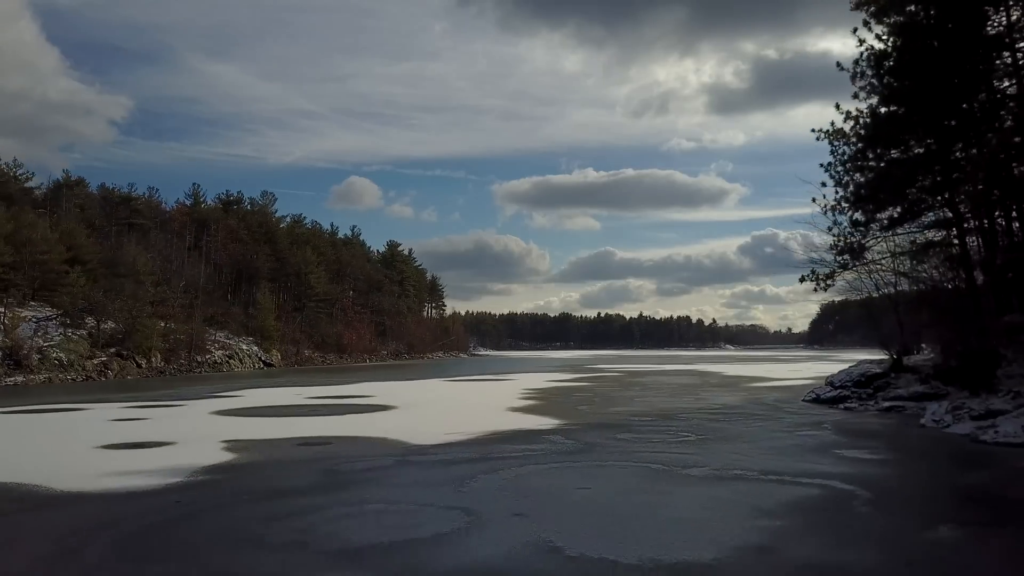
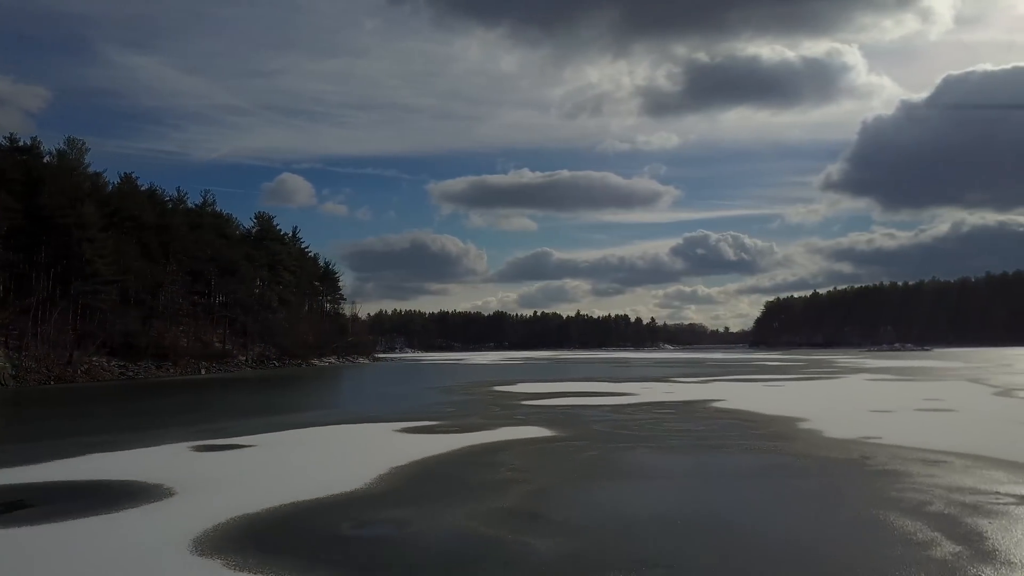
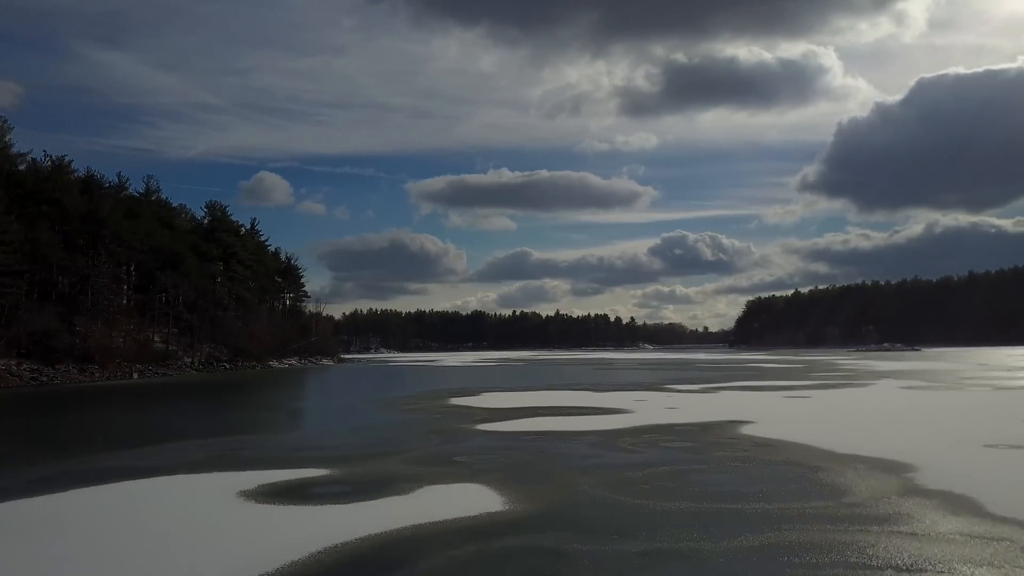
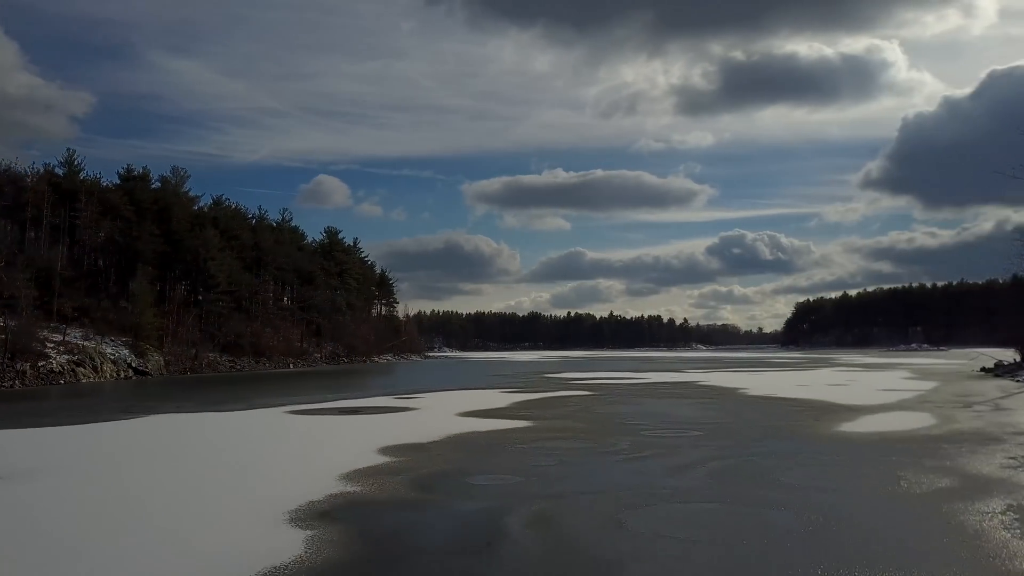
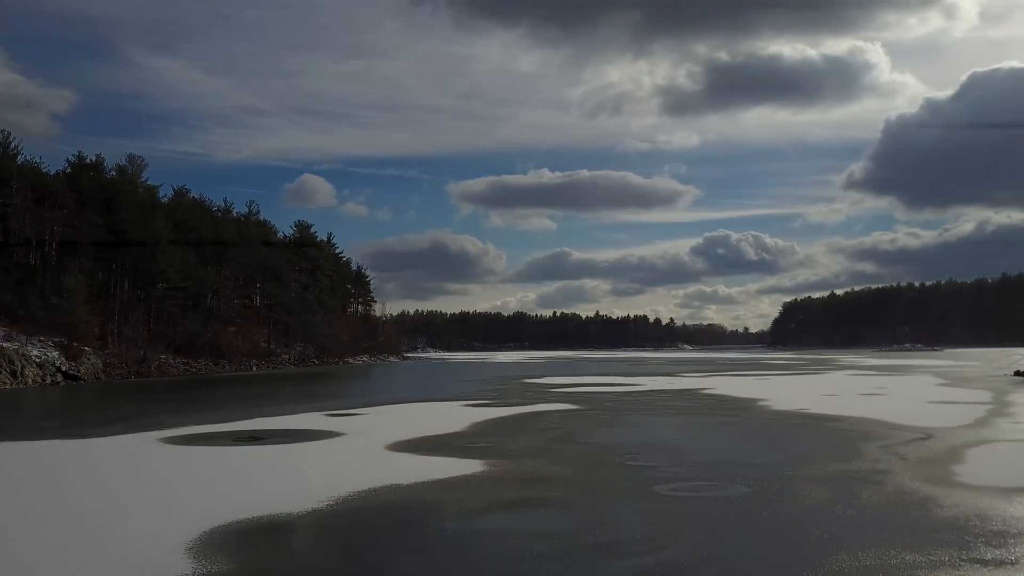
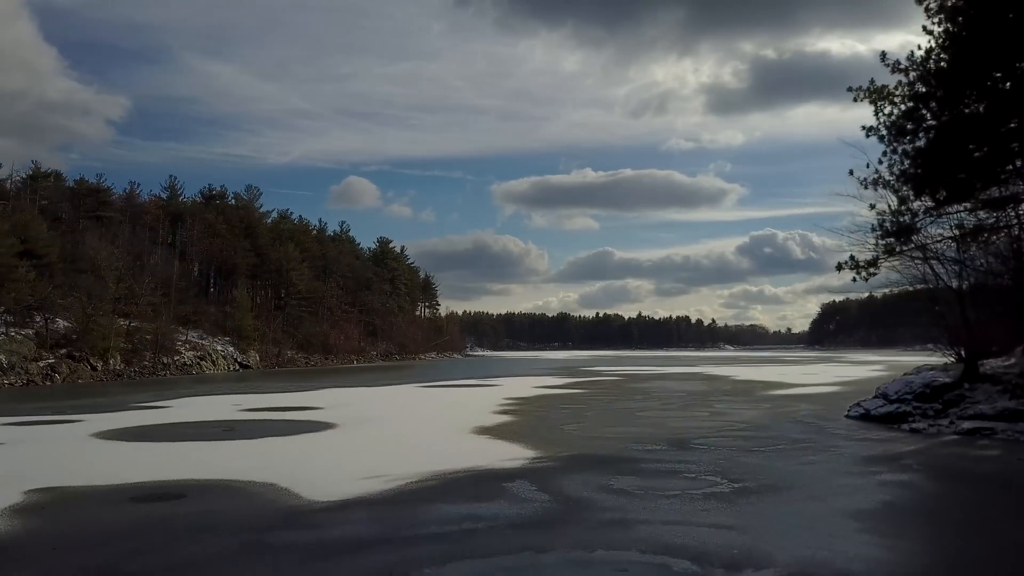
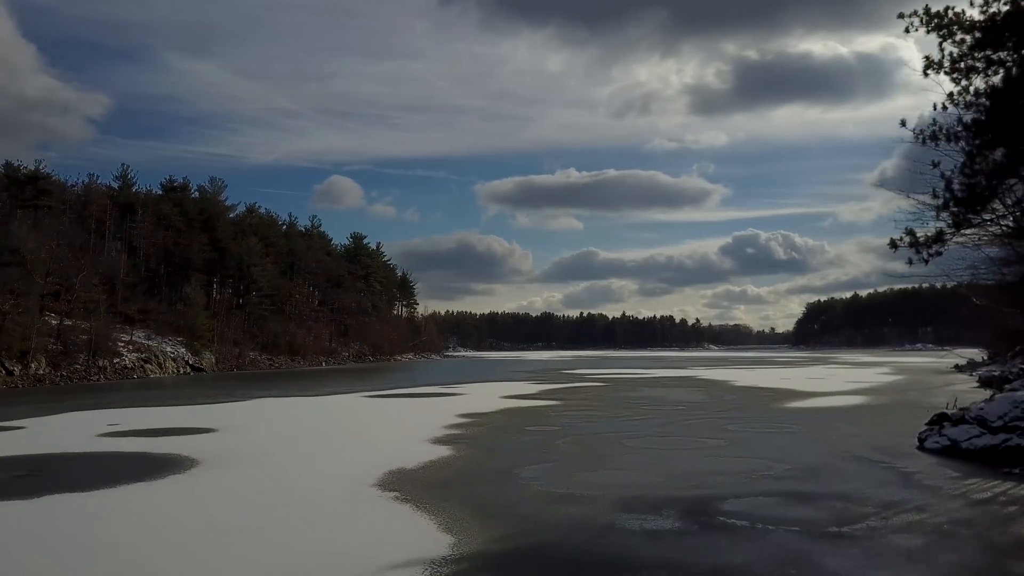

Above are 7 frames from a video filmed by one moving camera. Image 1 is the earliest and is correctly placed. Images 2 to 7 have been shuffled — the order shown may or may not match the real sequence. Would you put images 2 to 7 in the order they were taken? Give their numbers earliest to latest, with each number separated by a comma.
6, 7, 4, 5, 2, 3
